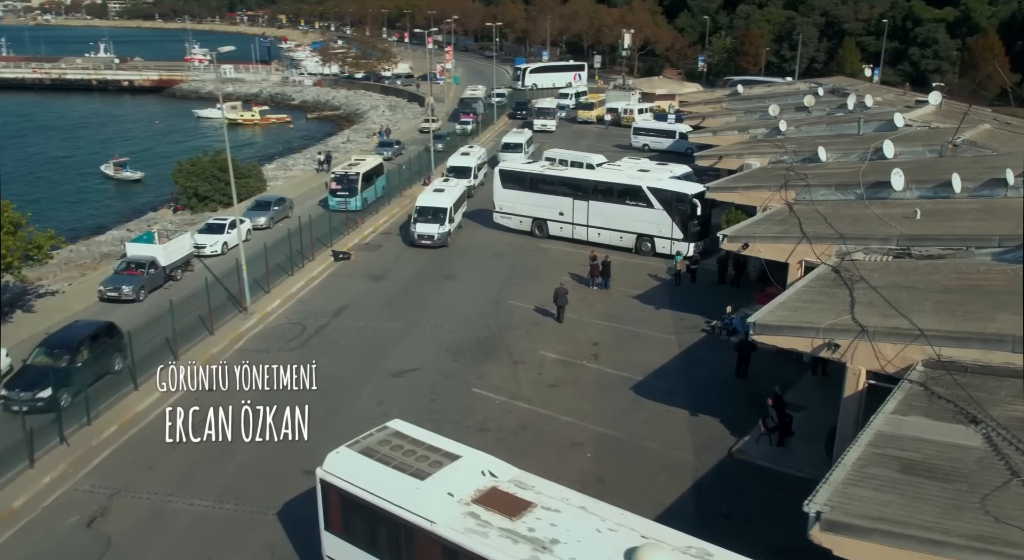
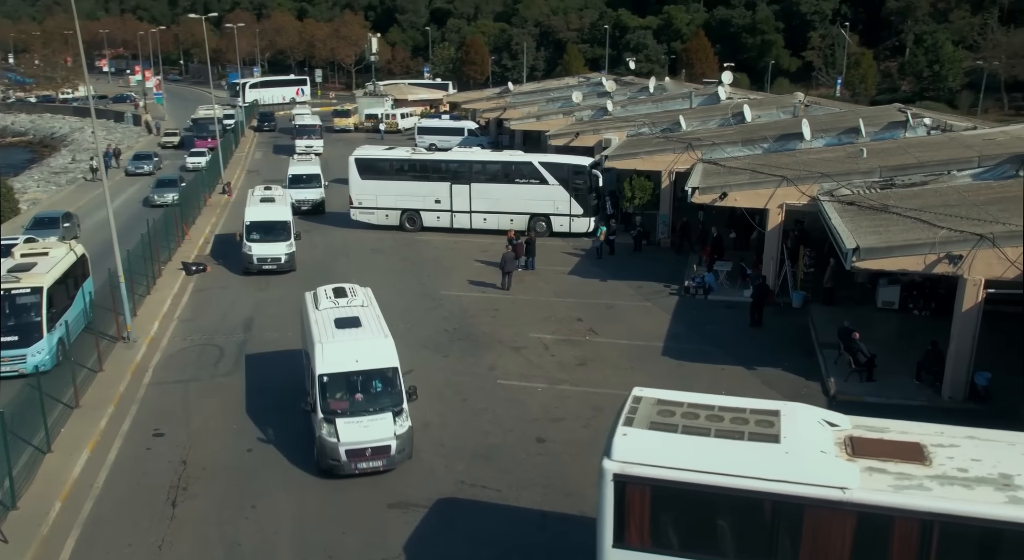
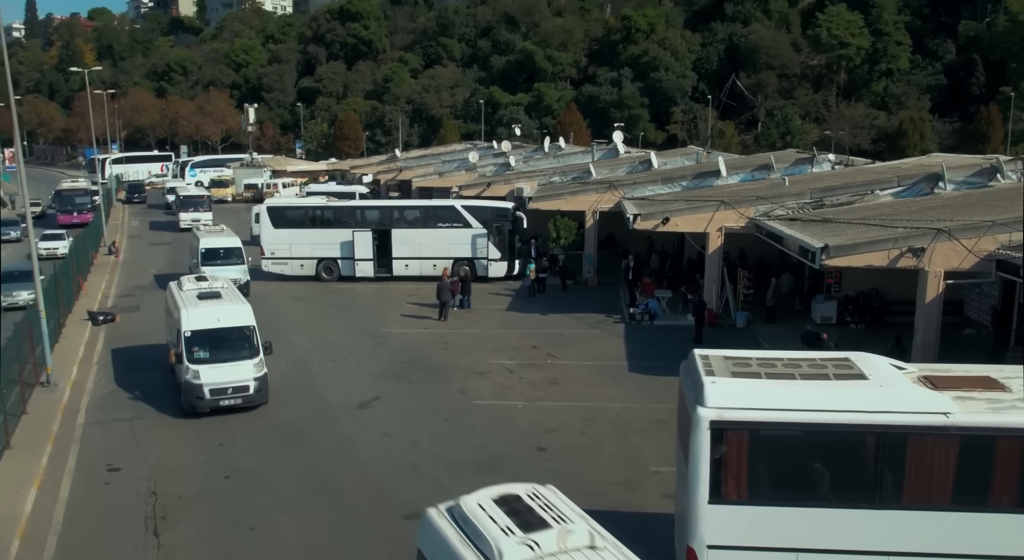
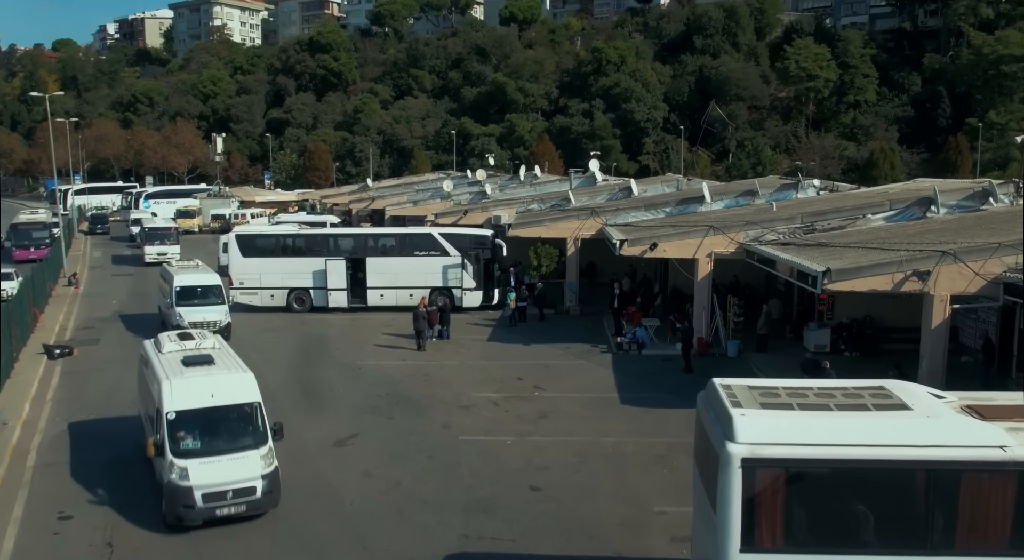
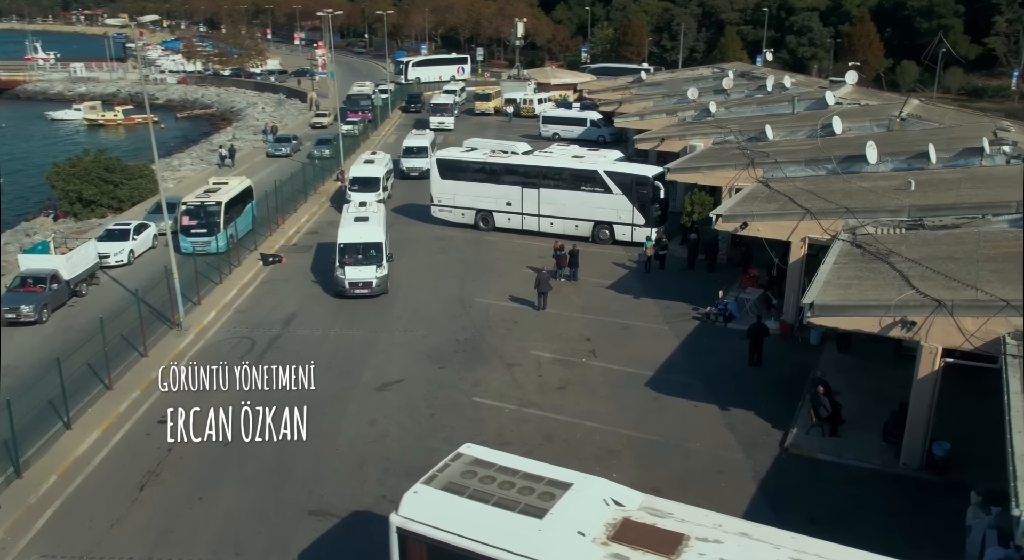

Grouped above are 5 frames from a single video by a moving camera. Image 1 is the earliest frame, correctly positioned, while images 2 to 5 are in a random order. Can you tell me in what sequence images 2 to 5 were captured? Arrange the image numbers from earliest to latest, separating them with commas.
5, 2, 3, 4
